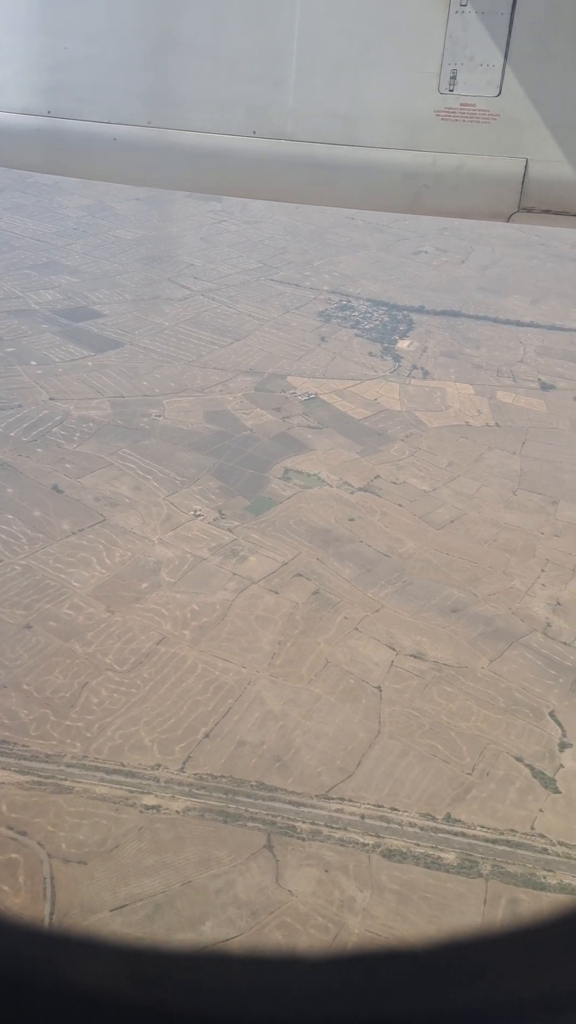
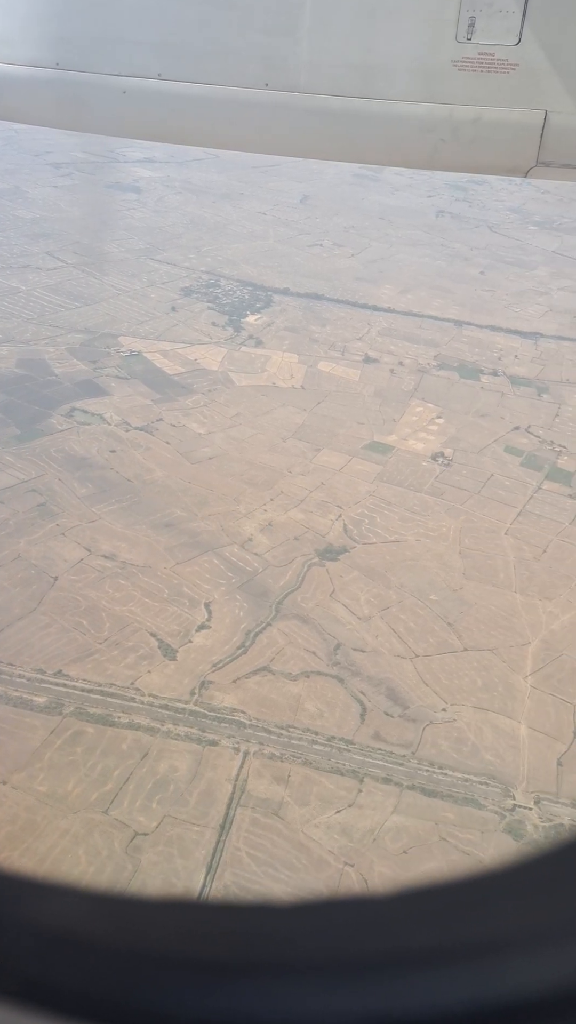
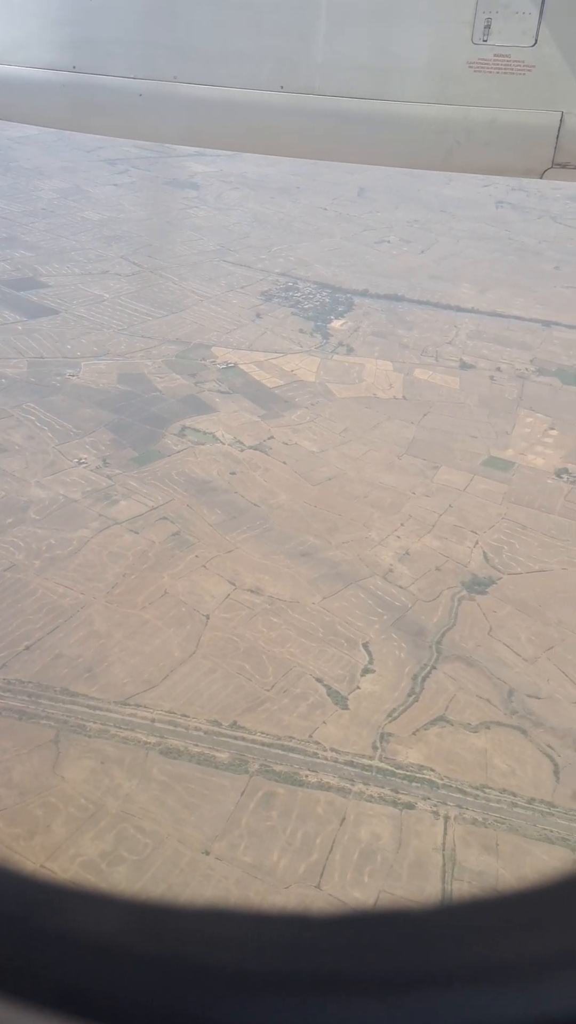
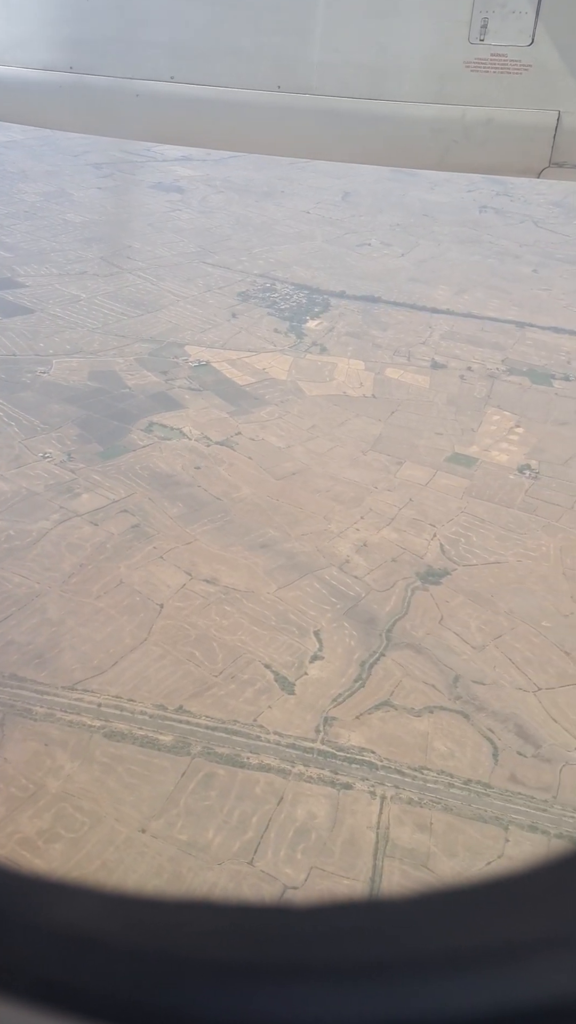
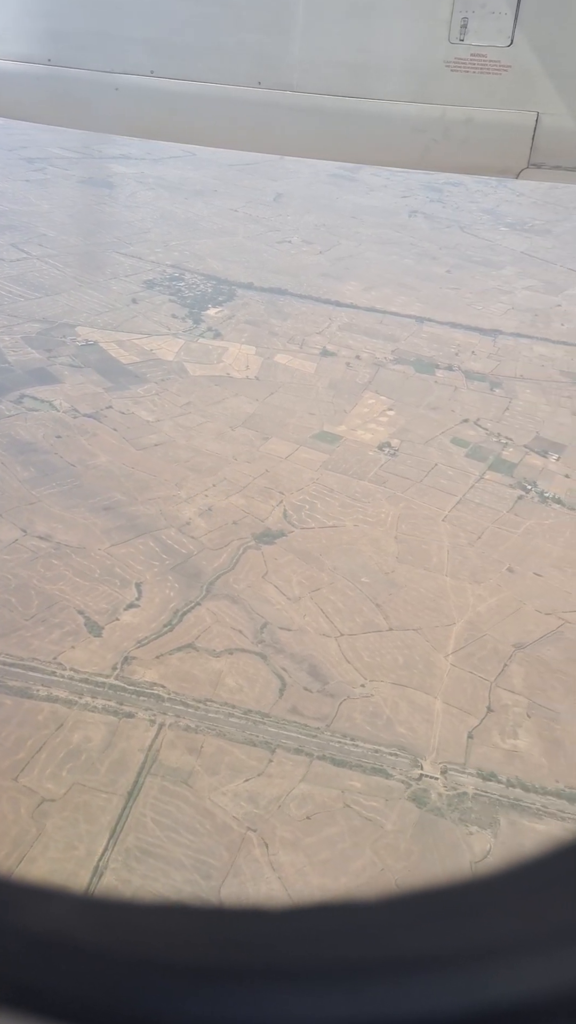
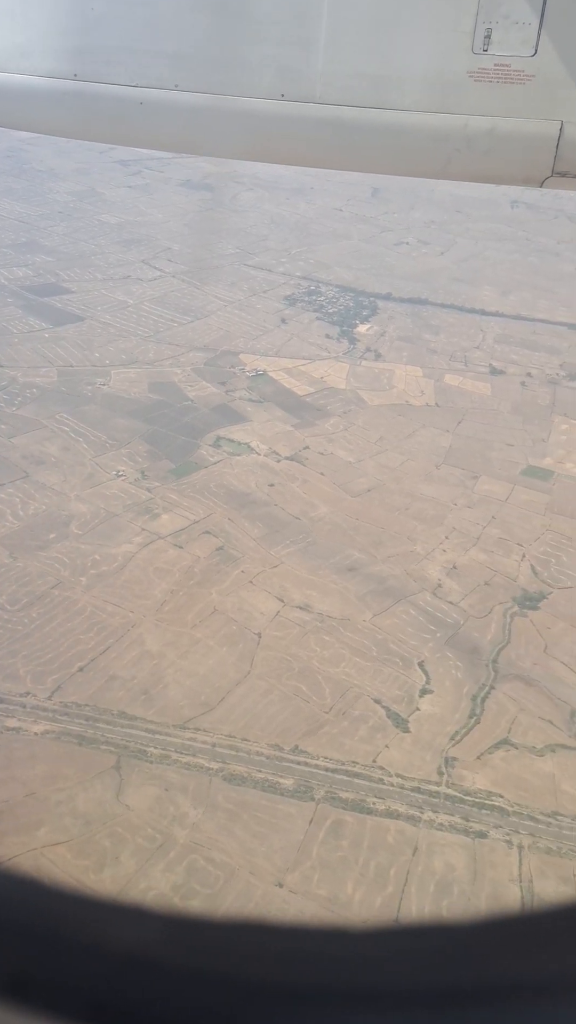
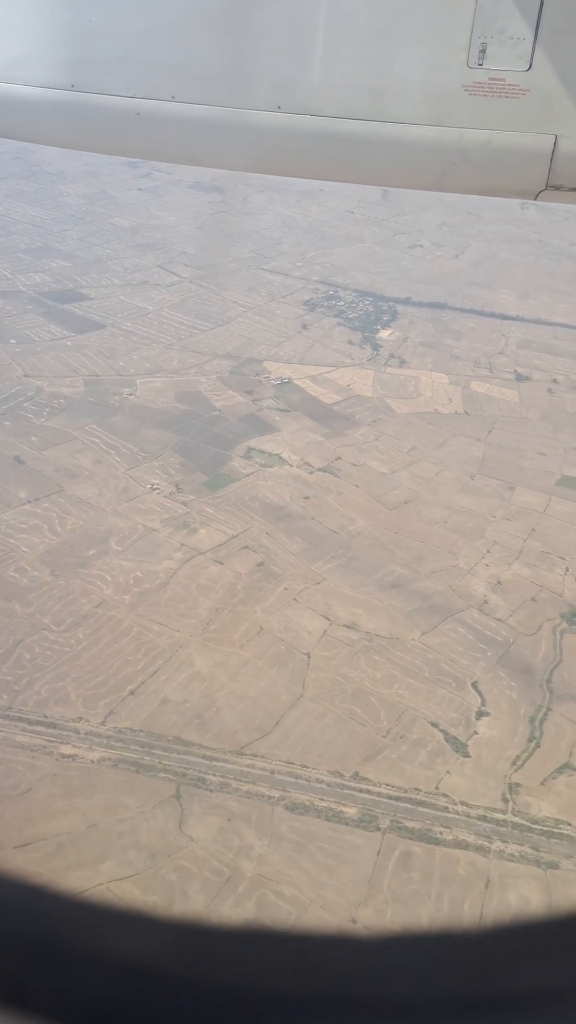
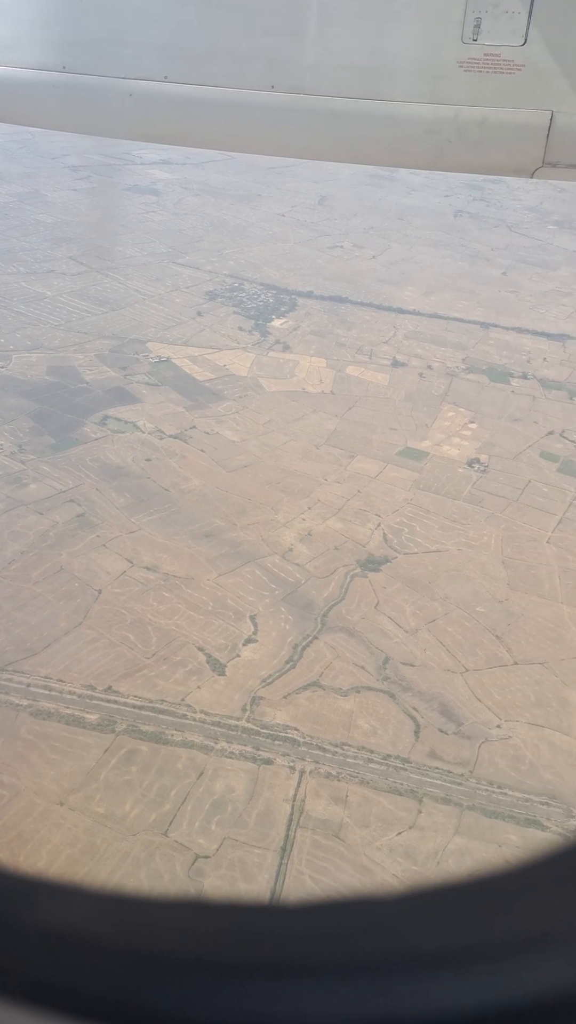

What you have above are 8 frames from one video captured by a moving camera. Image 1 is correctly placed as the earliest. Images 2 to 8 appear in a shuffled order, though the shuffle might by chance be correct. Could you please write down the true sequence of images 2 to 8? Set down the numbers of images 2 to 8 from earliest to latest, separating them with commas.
7, 6, 3, 4, 8, 2, 5
